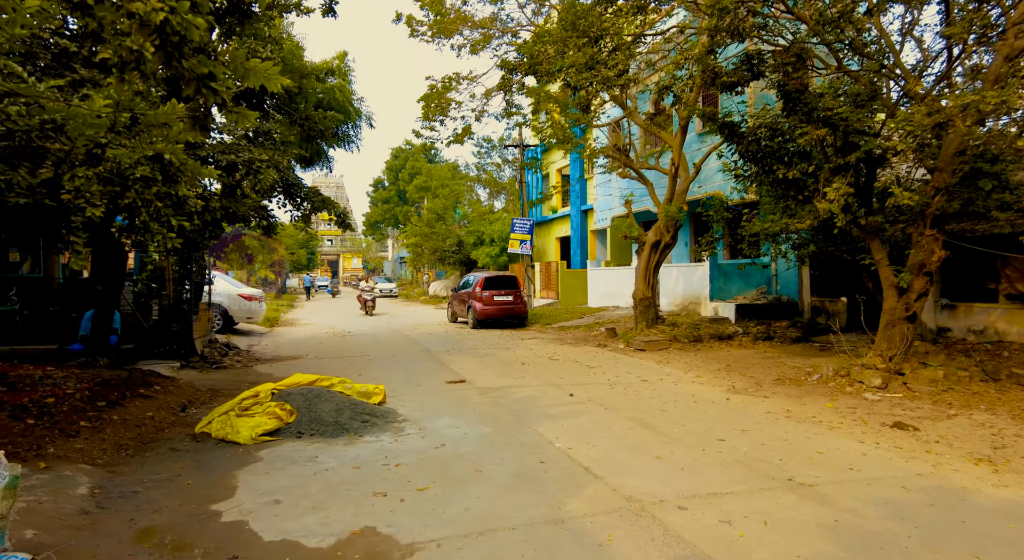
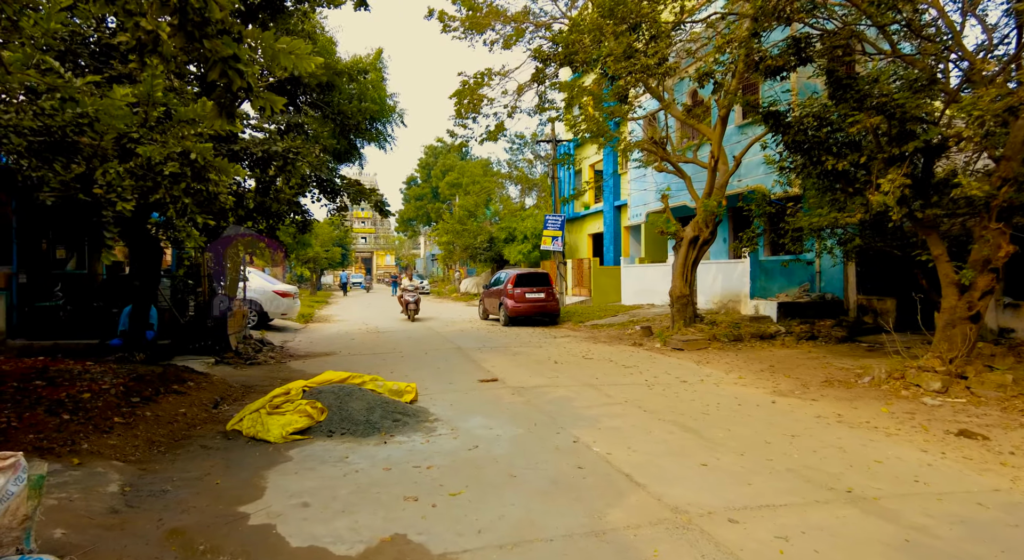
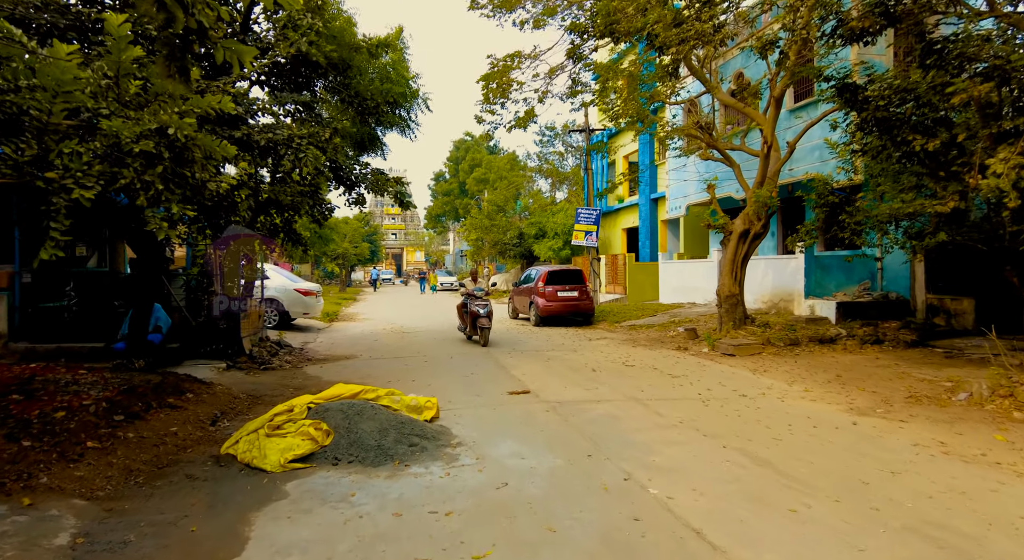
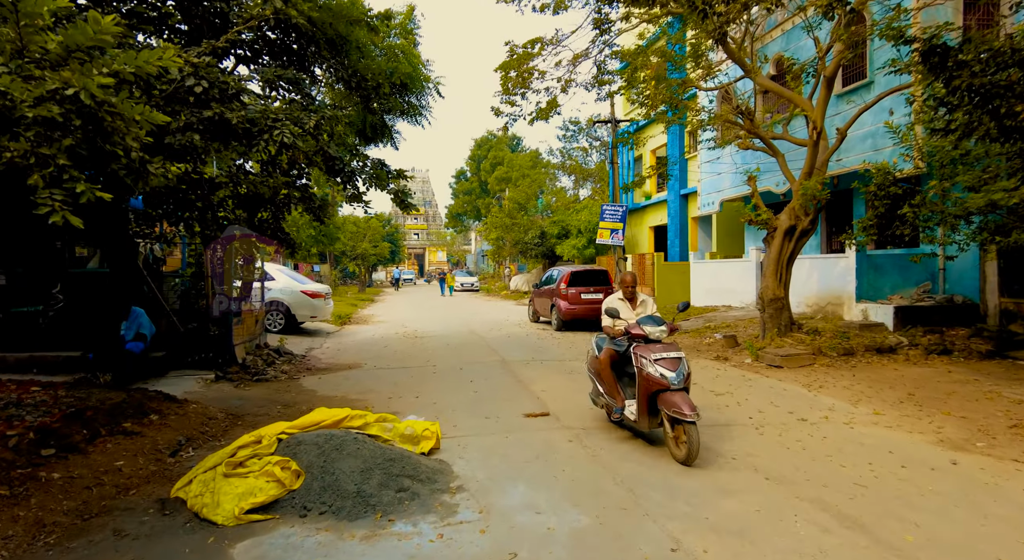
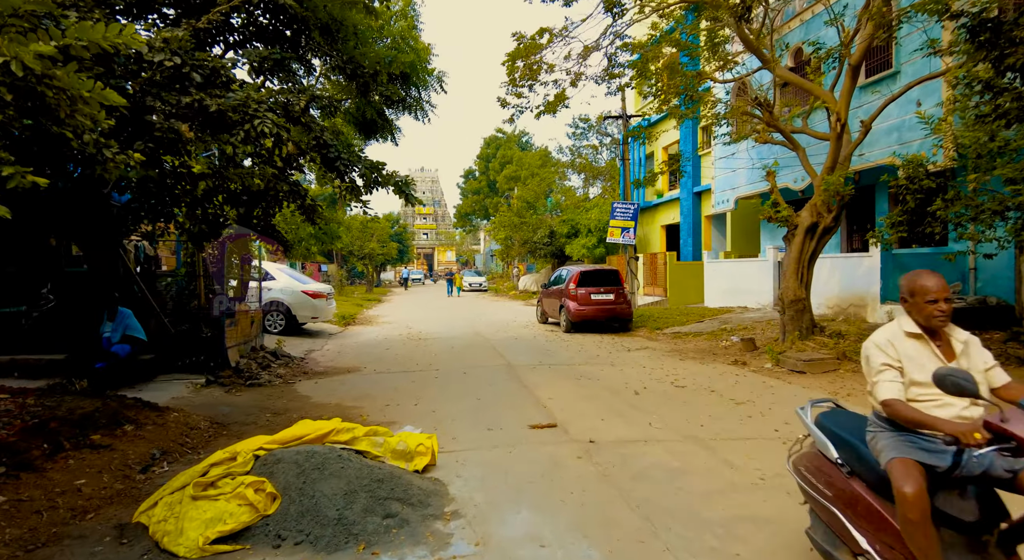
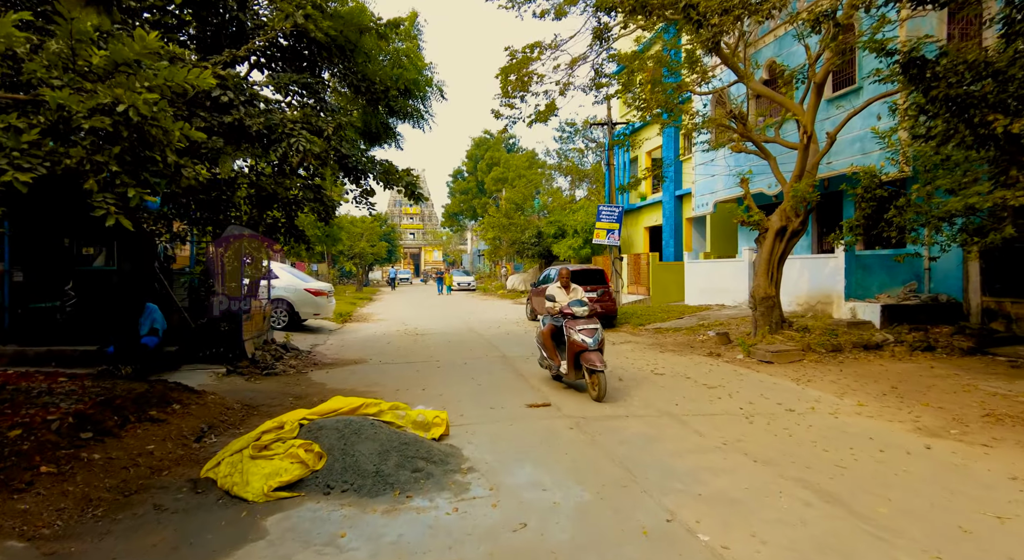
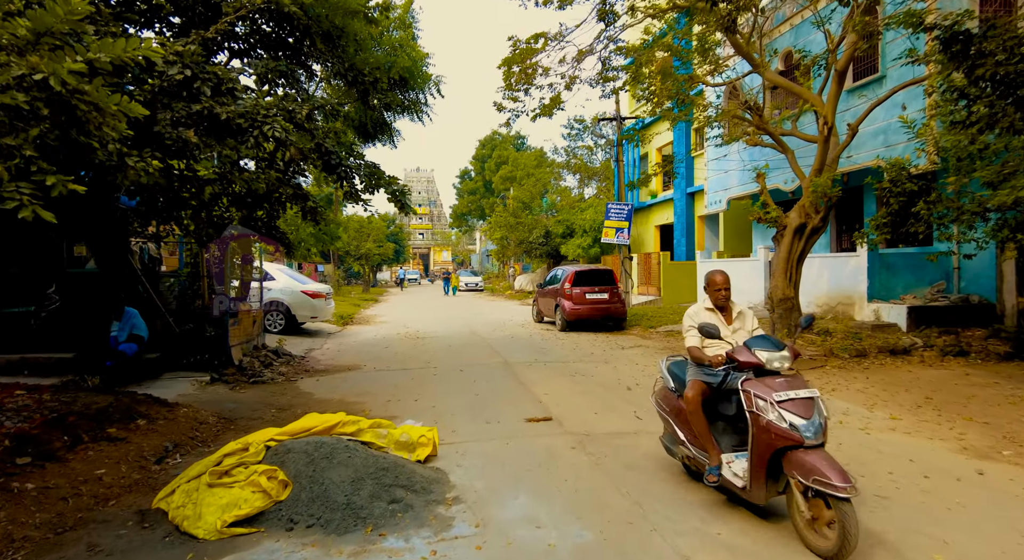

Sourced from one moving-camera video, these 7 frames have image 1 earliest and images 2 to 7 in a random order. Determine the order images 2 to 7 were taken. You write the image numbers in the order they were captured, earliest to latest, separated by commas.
2, 3, 6, 4, 7, 5
